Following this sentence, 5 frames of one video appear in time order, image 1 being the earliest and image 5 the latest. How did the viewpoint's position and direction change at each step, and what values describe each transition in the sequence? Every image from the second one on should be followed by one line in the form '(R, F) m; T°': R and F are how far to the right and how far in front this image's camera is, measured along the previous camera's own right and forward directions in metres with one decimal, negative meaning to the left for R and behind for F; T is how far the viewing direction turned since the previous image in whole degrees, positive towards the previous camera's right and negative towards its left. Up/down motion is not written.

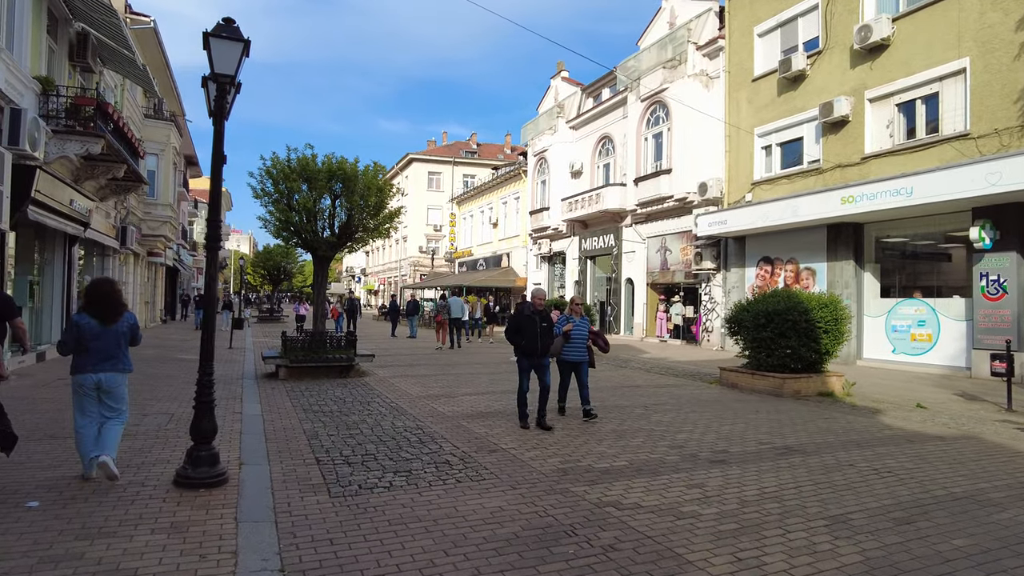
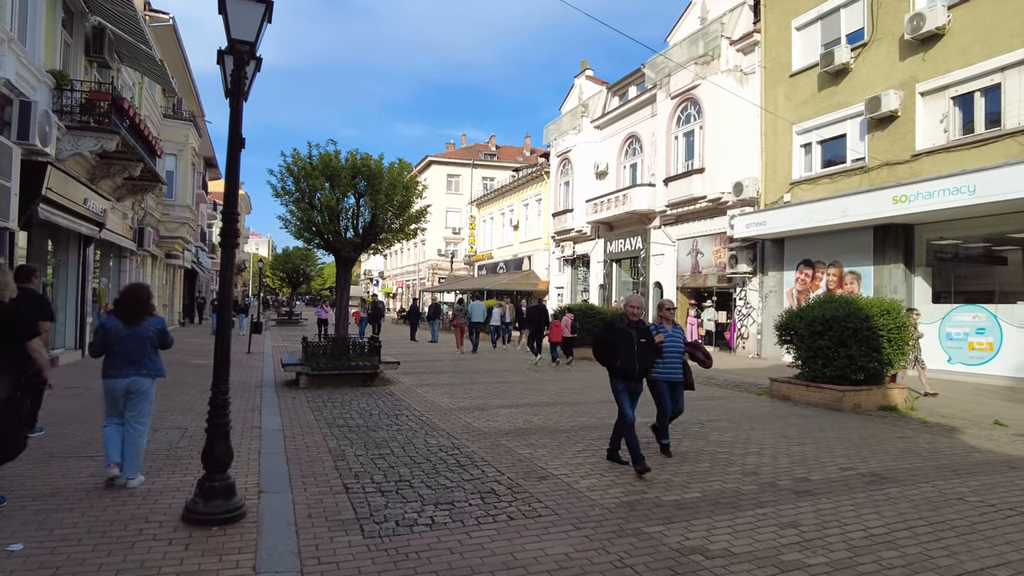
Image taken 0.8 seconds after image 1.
(-0.3, +0.7) m; -1°
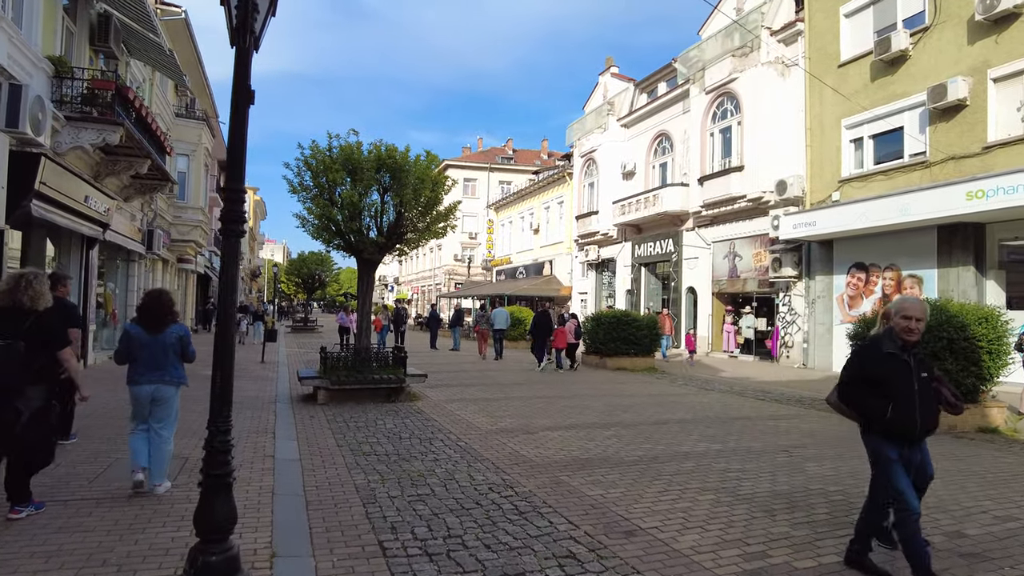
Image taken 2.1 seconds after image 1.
(-0.4, +1.1) m; -1°
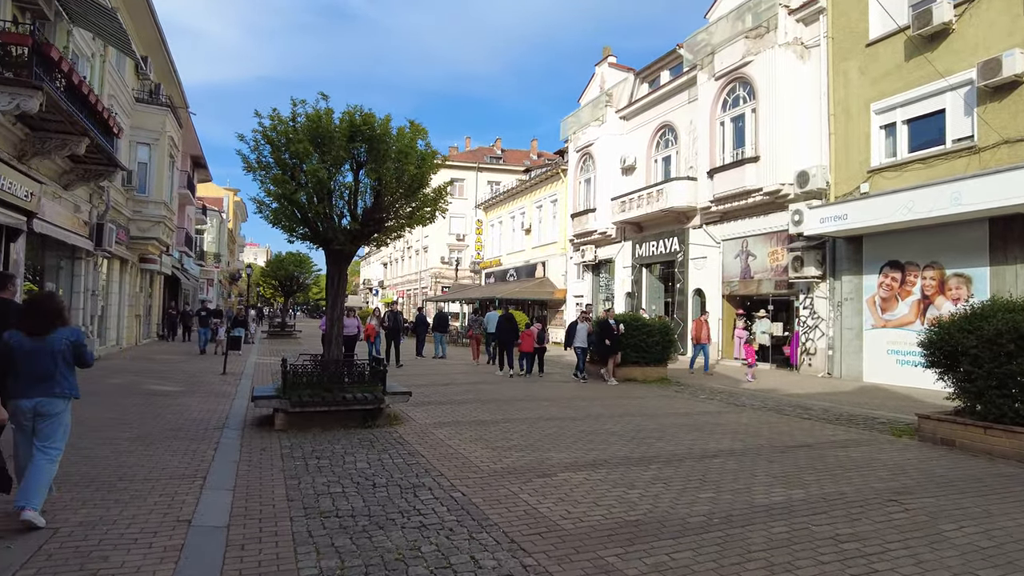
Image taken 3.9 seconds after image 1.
(-0.2, +1.8) m; +1°
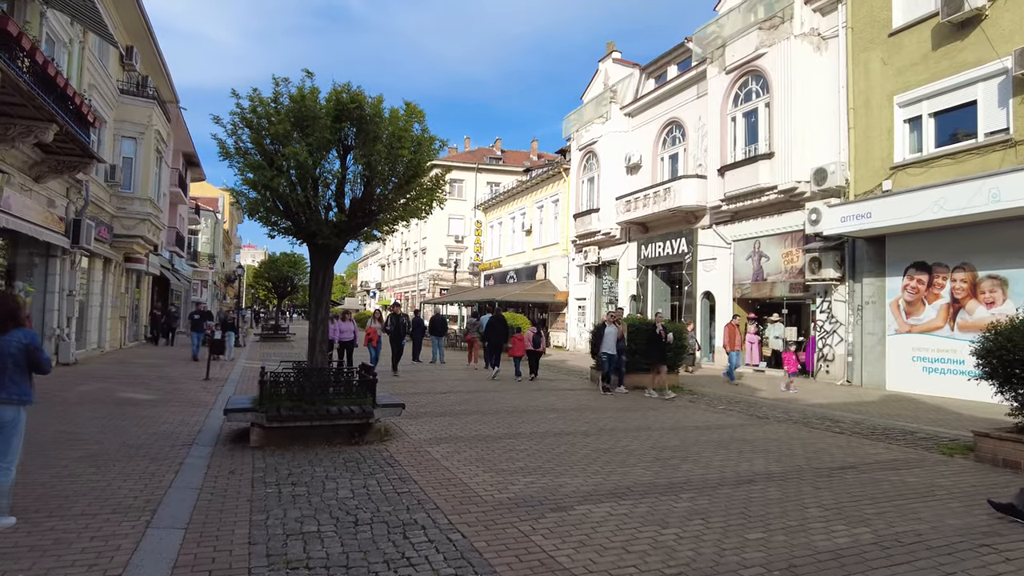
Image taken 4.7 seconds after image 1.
(-0.1, +0.9) m; 0°
